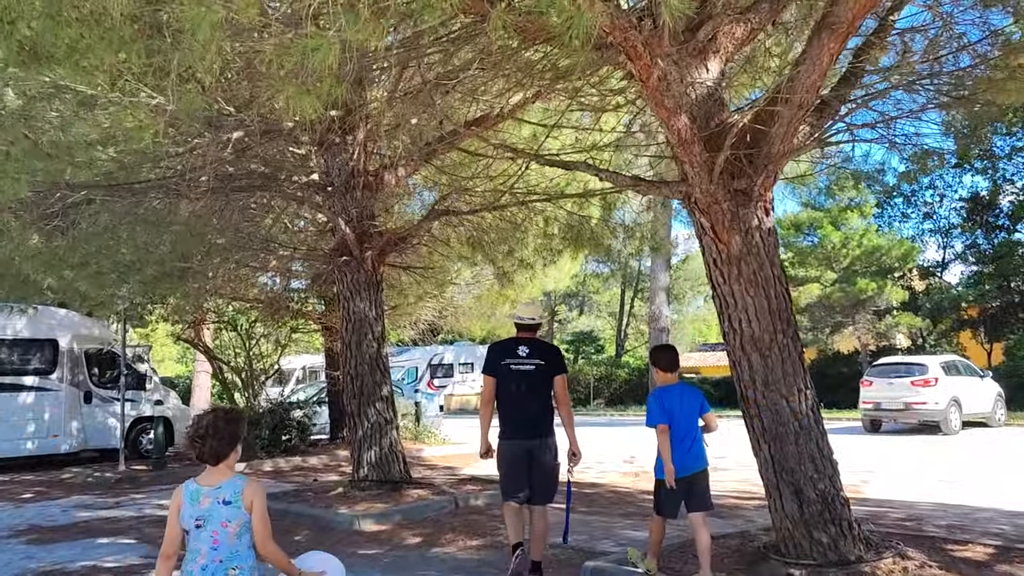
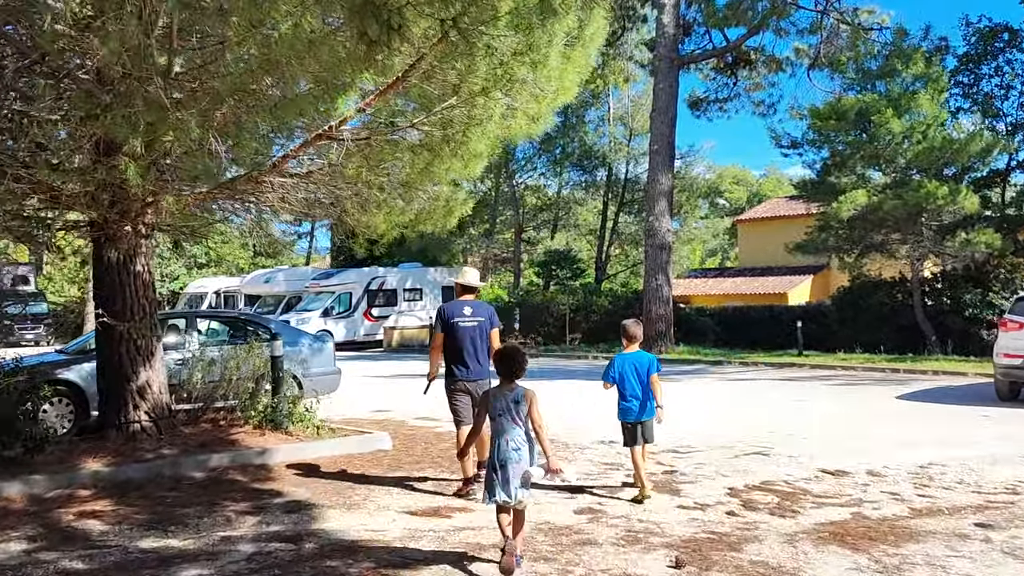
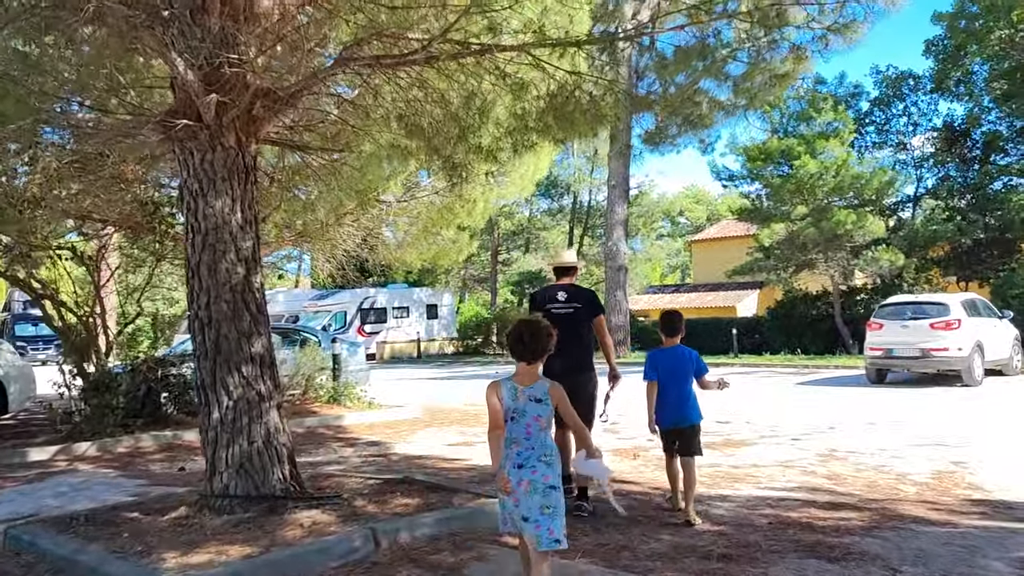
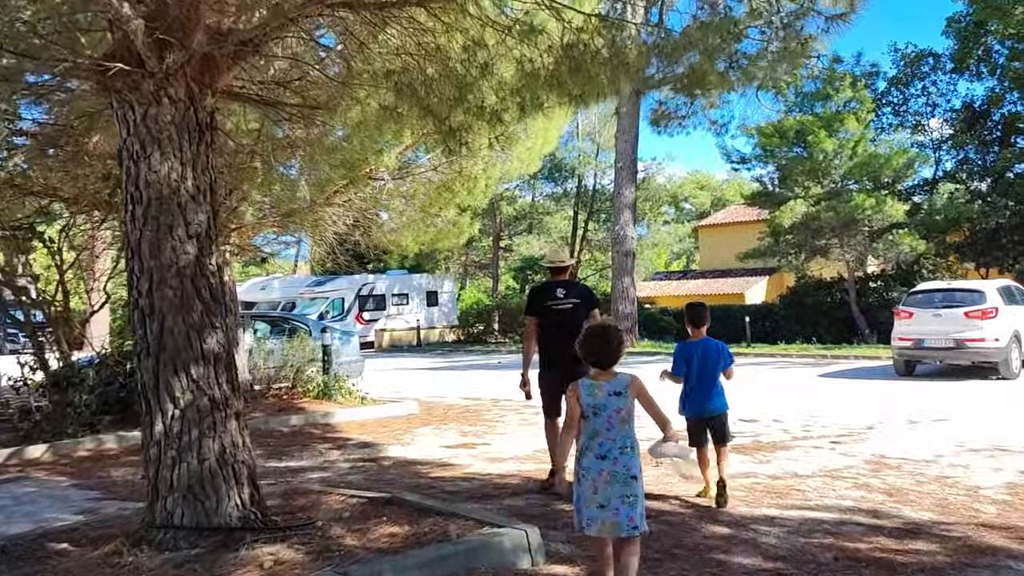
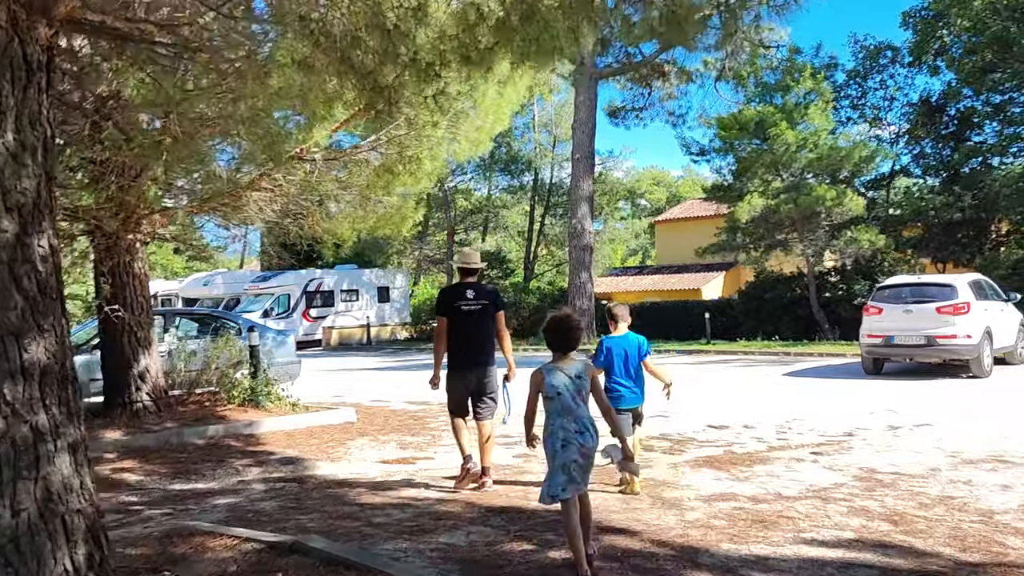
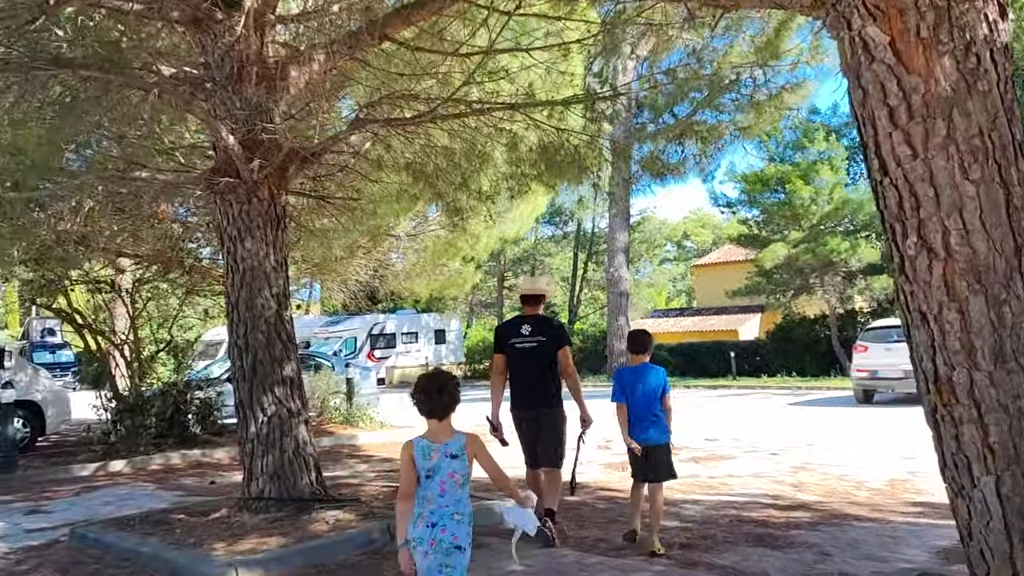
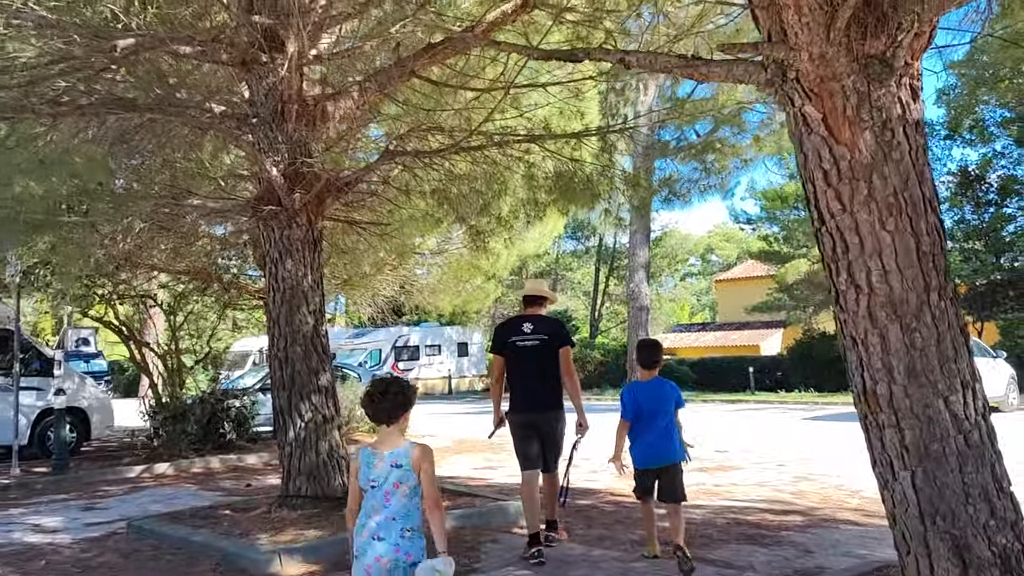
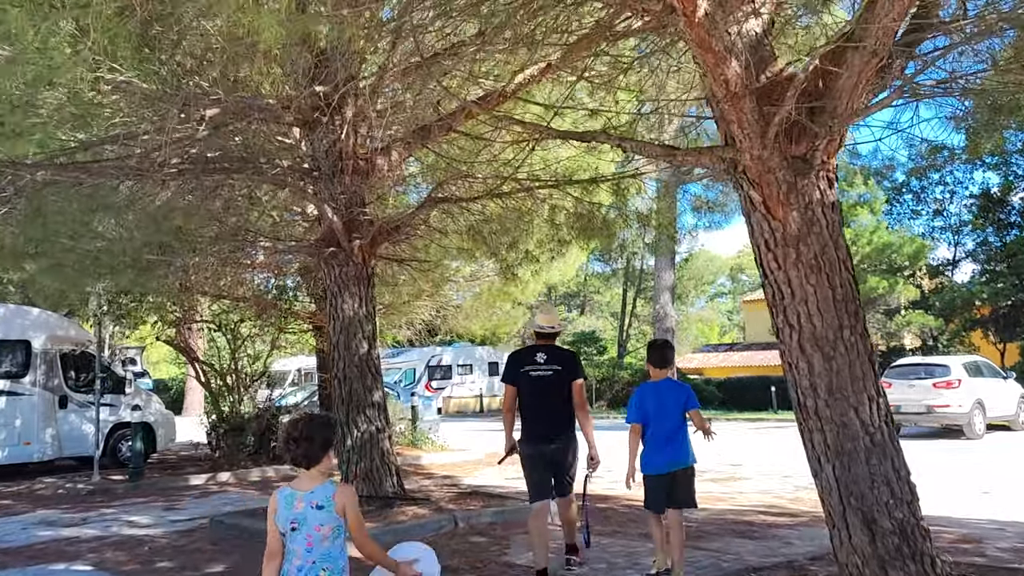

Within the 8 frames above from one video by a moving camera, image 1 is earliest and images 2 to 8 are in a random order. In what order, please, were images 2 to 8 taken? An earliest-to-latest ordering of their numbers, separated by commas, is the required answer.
8, 7, 6, 3, 4, 5, 2
